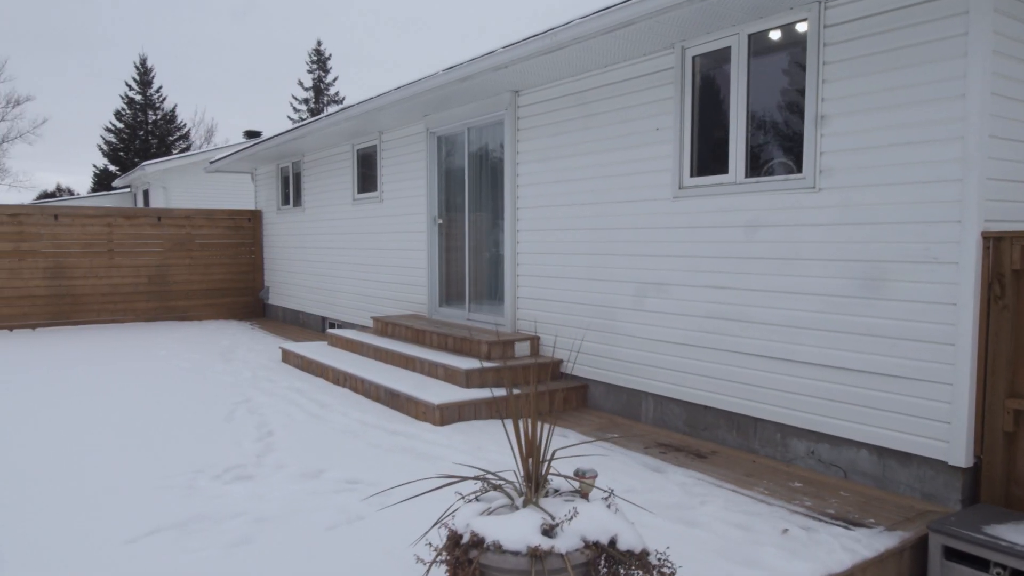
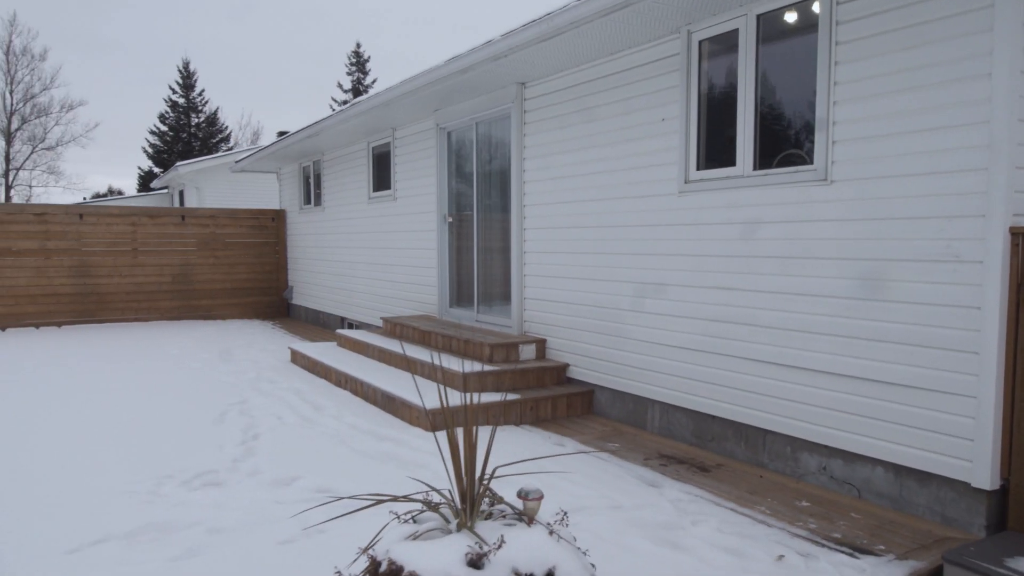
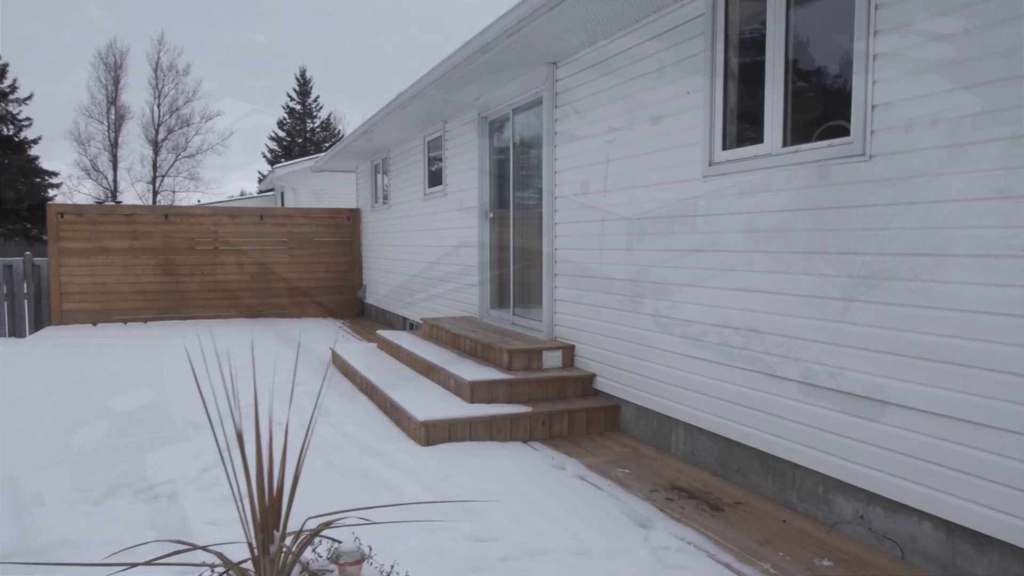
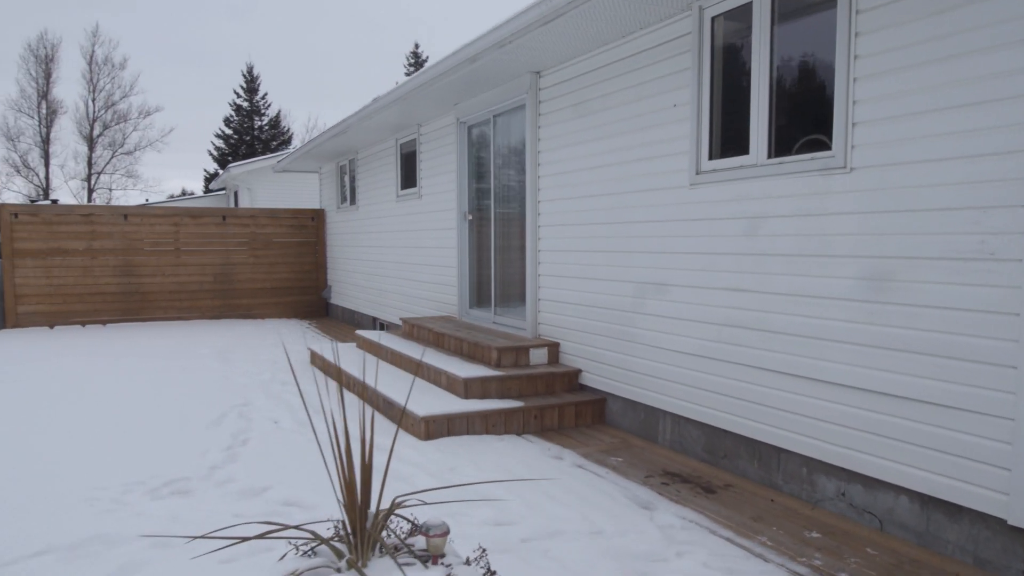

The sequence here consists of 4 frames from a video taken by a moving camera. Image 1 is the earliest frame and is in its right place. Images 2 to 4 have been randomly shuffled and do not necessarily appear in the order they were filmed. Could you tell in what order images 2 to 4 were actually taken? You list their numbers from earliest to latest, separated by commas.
2, 4, 3
